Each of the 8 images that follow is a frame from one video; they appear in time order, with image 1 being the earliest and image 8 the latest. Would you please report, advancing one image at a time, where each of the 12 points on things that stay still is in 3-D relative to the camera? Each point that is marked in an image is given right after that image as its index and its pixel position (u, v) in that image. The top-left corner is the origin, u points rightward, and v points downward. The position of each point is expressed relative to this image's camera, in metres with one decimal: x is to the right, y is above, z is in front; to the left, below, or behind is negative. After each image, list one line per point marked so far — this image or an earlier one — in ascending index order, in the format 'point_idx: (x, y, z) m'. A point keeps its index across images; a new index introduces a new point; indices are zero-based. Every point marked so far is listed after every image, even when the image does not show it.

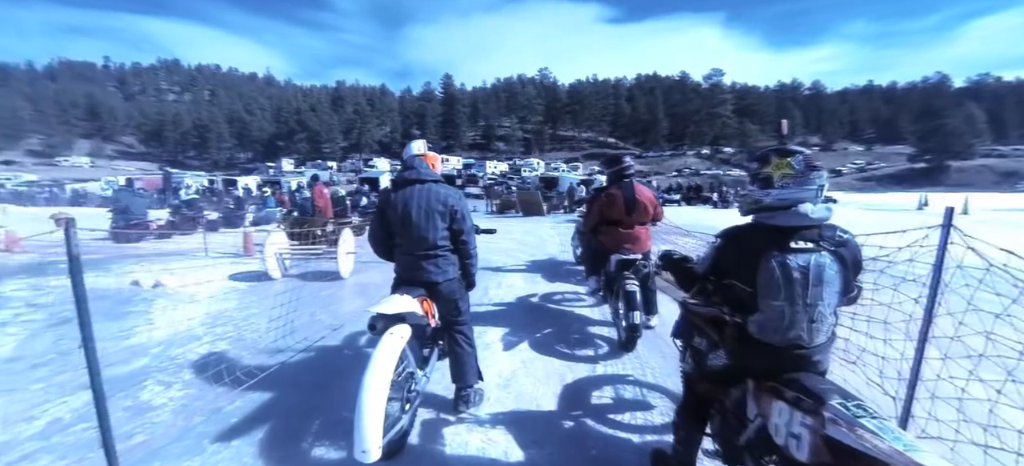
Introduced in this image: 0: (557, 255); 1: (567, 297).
0: (+1.3, -0.6, +10.8) m
1: (+1.0, -1.2, +6.8) m
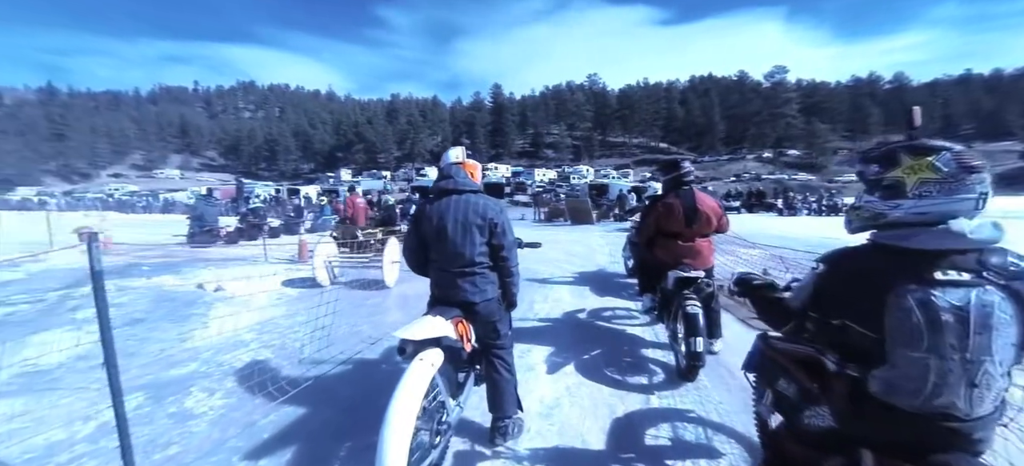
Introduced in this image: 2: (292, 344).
0: (+2.5, -0.9, +10.2) m
1: (+1.8, -1.3, +6.3) m
2: (-3.1, -1.5, +5.3) m
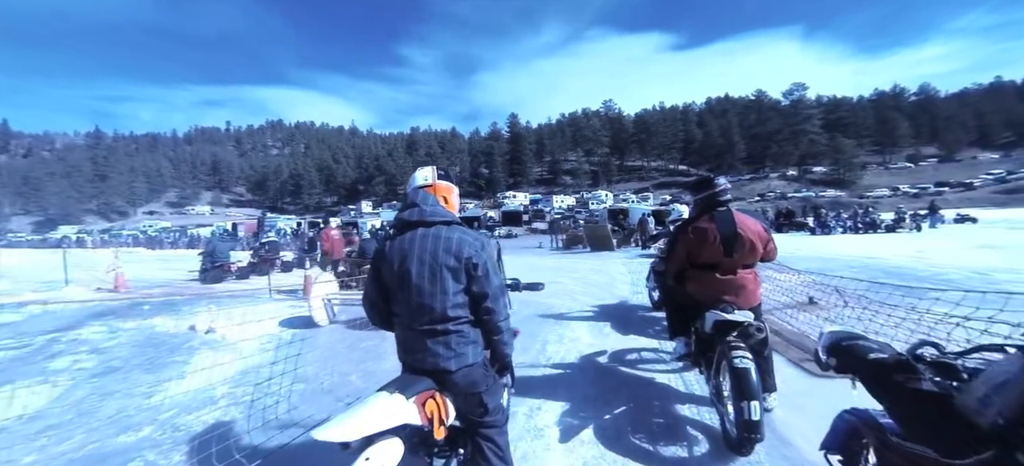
0: (+2.8, -1.6, +9.3) m
1: (+1.9, -1.8, +5.4) m
2: (-3.0, -2.0, +4.6) m
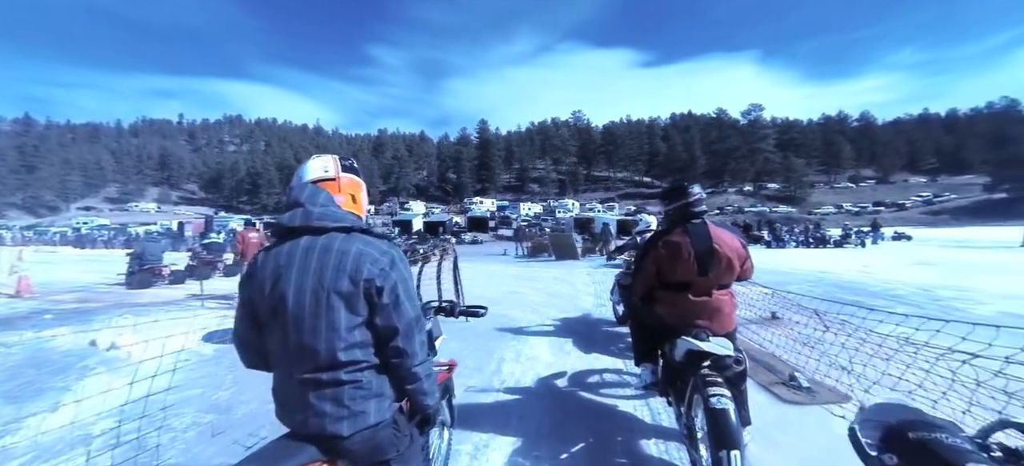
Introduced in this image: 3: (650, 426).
0: (+1.8, -1.8, +8.9) m
1: (+1.2, -1.9, +5.0) m
2: (-3.6, -2.1, +3.8) m
3: (+1.4, -1.9, +3.8) m
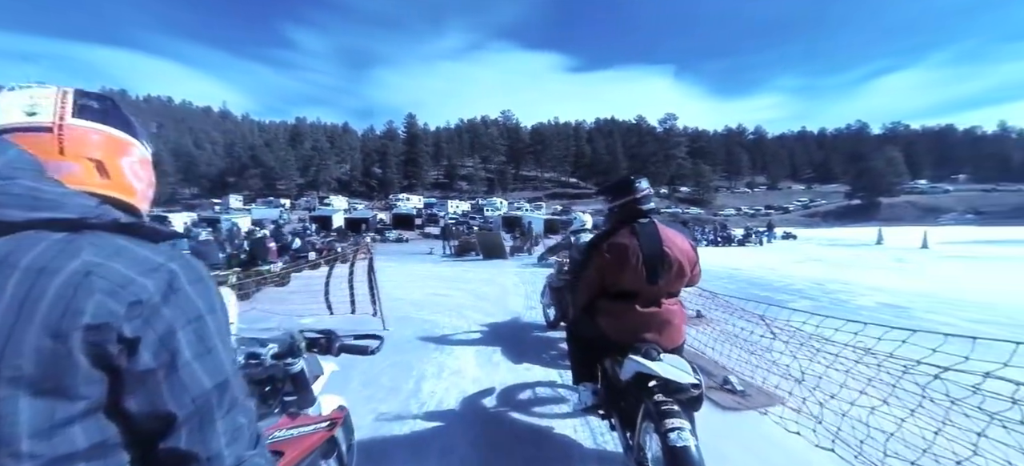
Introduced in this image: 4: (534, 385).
0: (+0.2, -1.8, +8.5) m
1: (+0.3, -1.9, +4.5) m
2: (-4.2, -2.0, +2.4) m
3: (+0.7, -1.9, +3.4) m
4: (+0.3, -1.9, +4.7) m
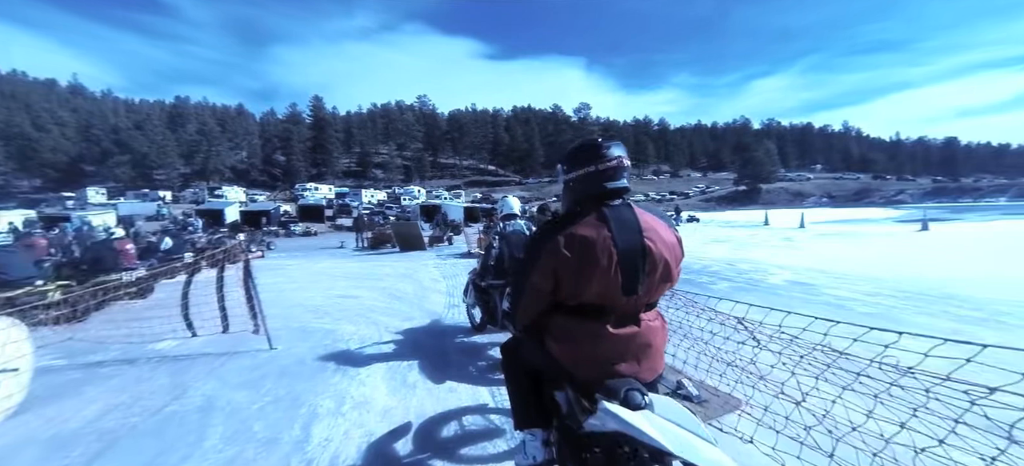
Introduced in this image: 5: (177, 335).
0: (-1.3, -1.6, +7.4) m
1: (-0.4, -1.8, +3.6) m
2: (-4.4, -2.2, +0.7) m
3: (+0.2, -1.9, +2.6) m
4: (-0.5, -1.8, +3.8) m
5: (-5.9, -1.8, +6.6) m
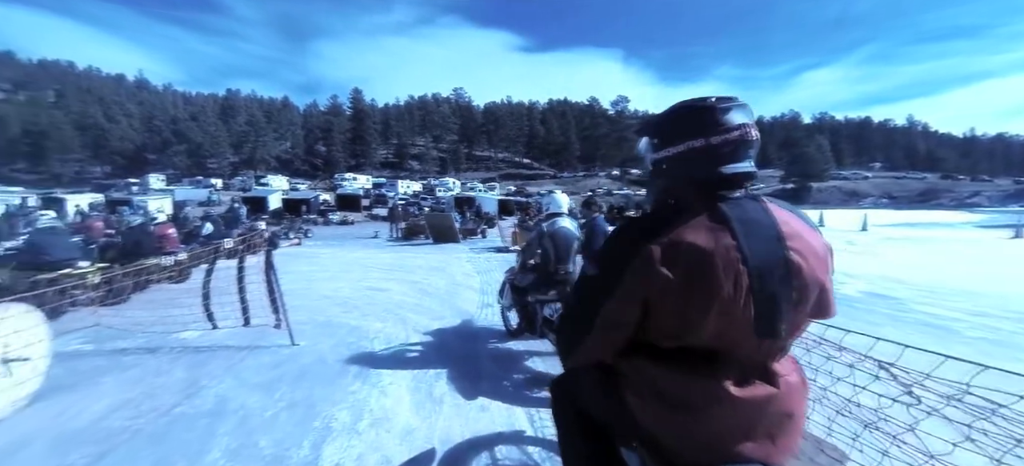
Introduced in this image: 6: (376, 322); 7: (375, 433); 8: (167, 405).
0: (-0.7, -1.5, +6.9) m
1: (-0.1, -1.8, +3.0) m
2: (-4.3, -2.1, +0.4) m
3: (+0.4, -1.9, +1.9) m
4: (-0.2, -1.8, +3.2) m
5: (-5.3, -1.6, +6.5) m
6: (-2.4, -1.6, +6.7) m
7: (-1.2, -1.8, +3.4) m
8: (-3.6, -1.8, +3.9) m
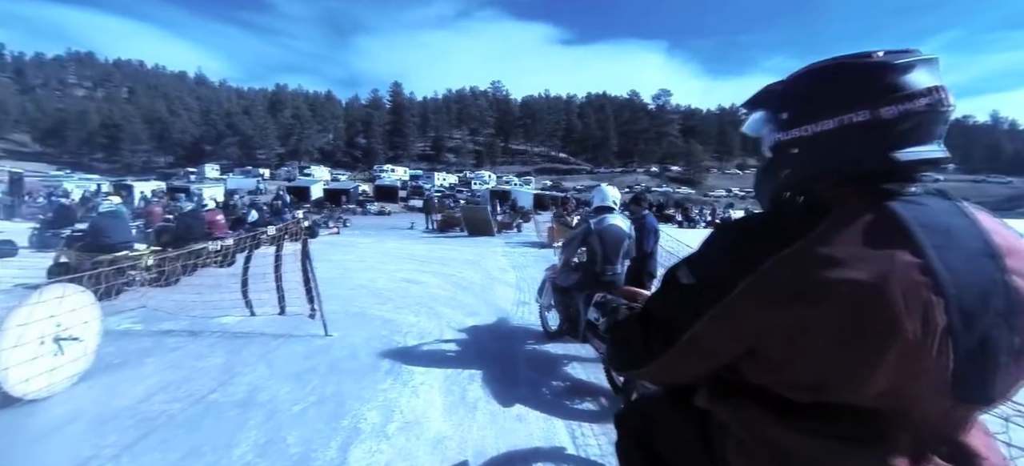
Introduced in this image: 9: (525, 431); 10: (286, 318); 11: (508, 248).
0: (0.0, -1.4, +6.7) m
1: (+0.2, -1.8, +2.7) m
2: (-4.2, -1.9, +0.5) m
3: (+0.6, -1.9, +1.6) m
4: (+0.2, -1.7, +2.9) m
5: (-4.7, -1.3, +6.6) m
6: (-1.7, -1.4, +6.6) m
7: (-0.9, -1.7, +3.2) m
8: (-3.2, -1.6, +3.9) m
9: (+0.1, -1.7, +3.3) m
10: (-3.7, -1.4, +6.2) m
11: (-0.2, -0.6, +15.3) m
